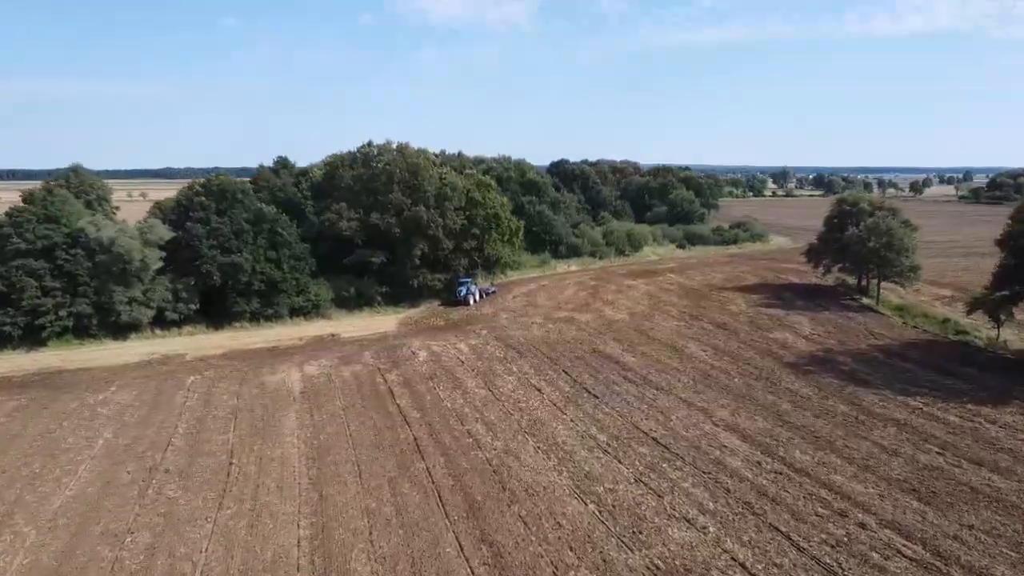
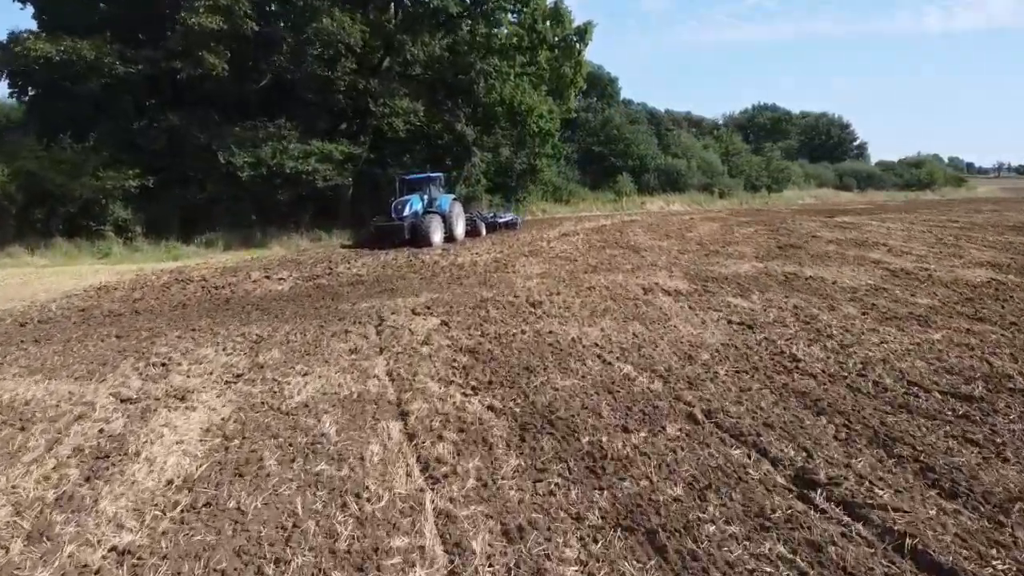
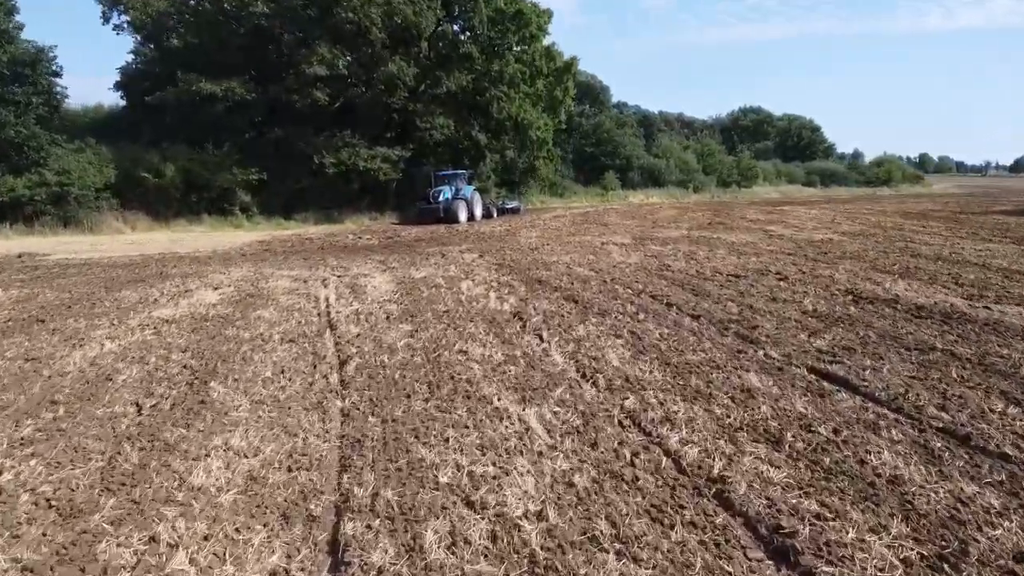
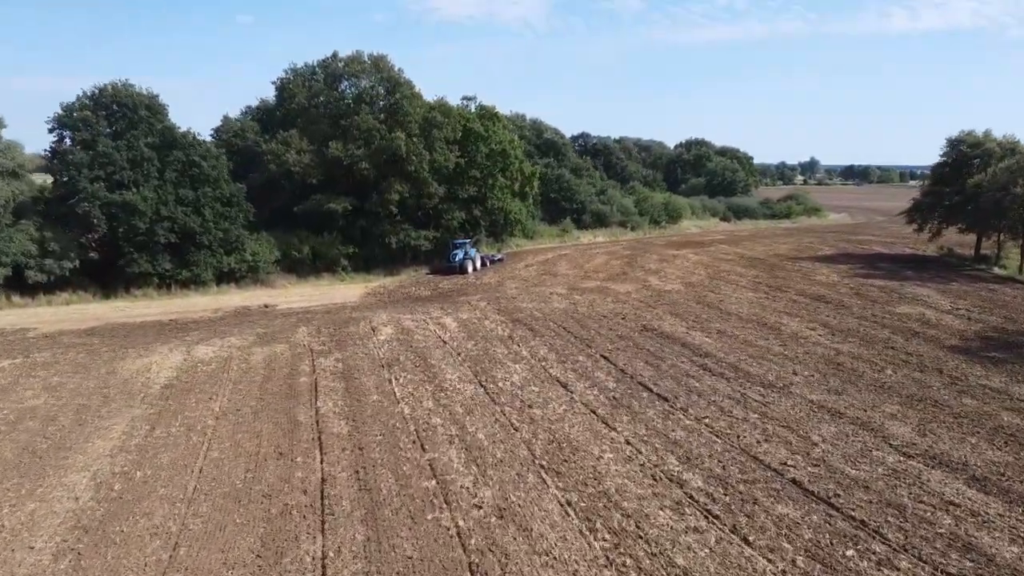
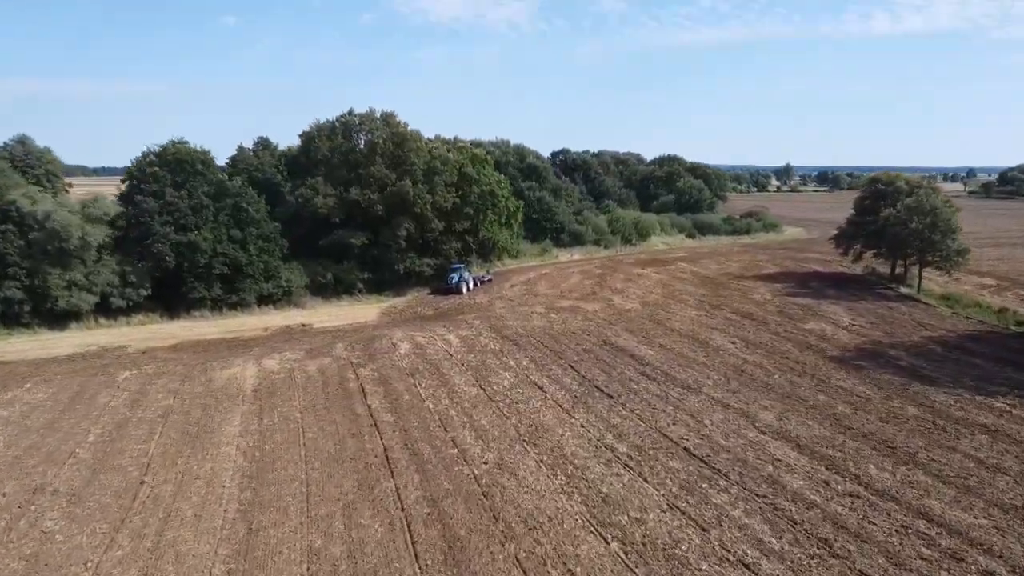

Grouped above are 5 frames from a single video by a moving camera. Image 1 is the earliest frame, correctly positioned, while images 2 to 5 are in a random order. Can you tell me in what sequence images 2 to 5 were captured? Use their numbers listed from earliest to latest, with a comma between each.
5, 4, 3, 2
